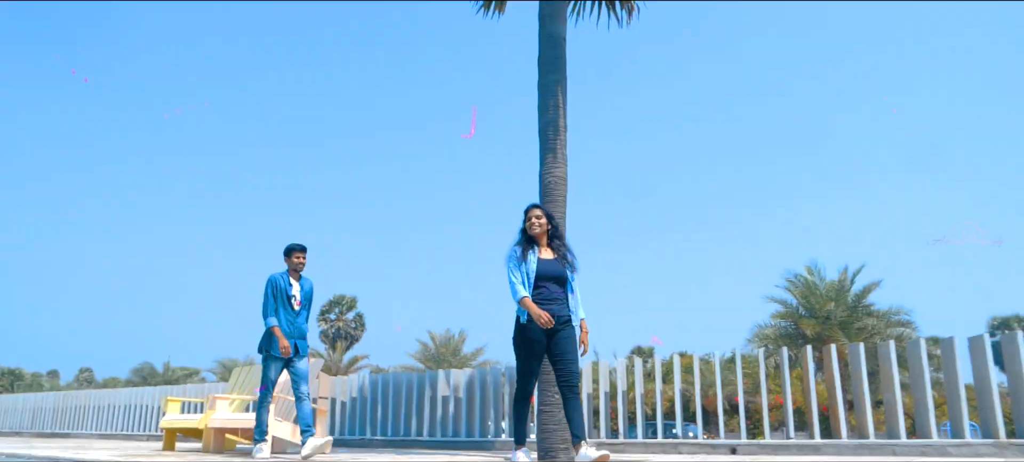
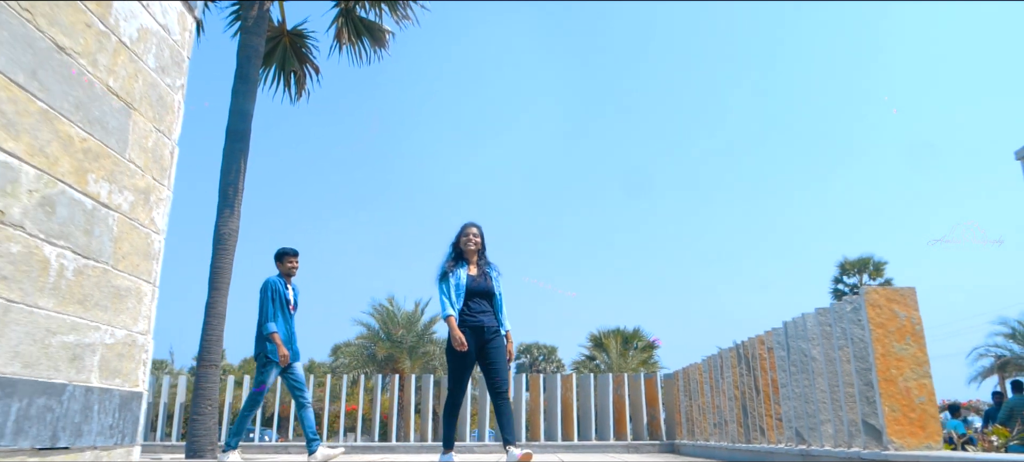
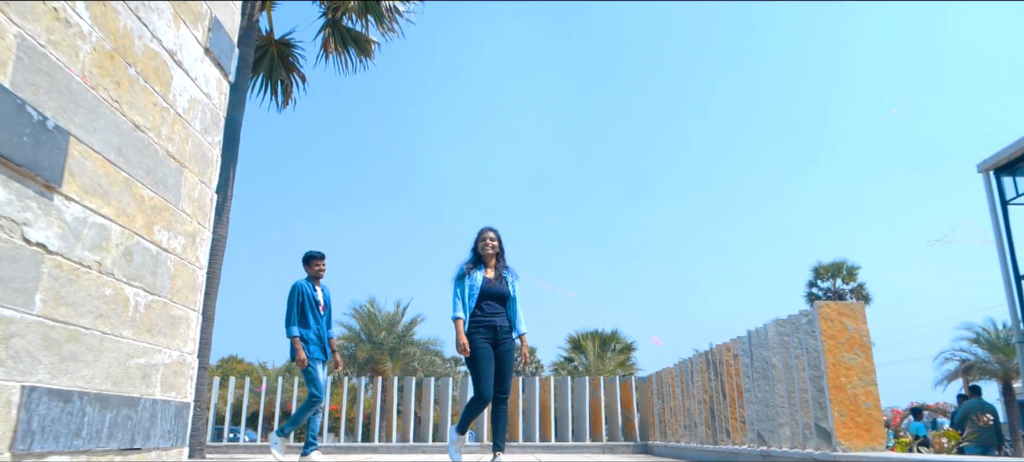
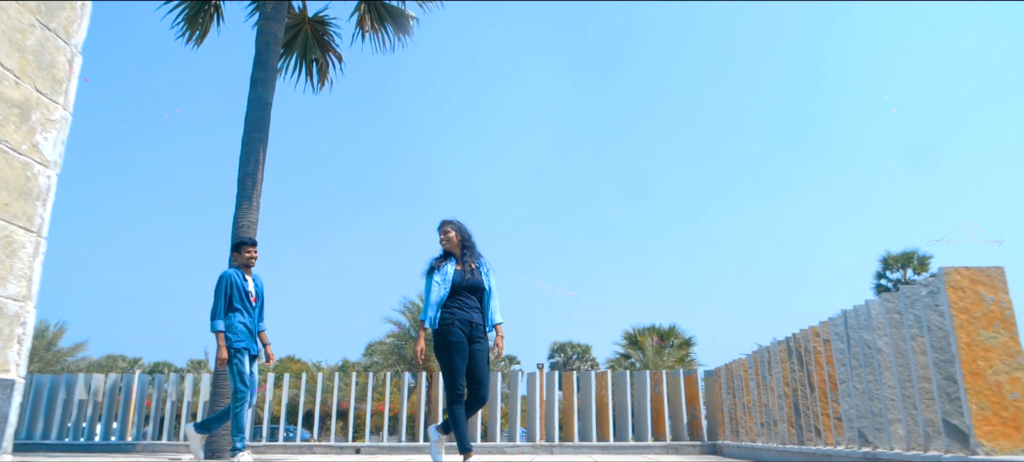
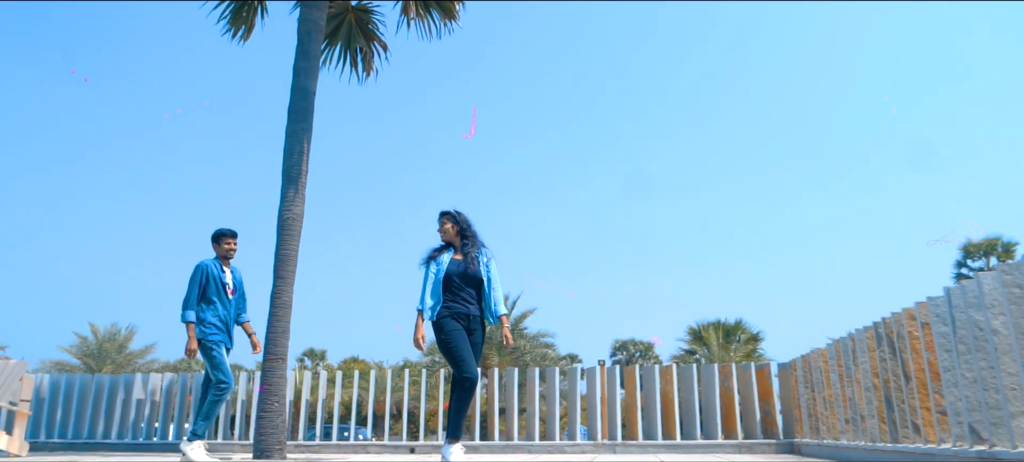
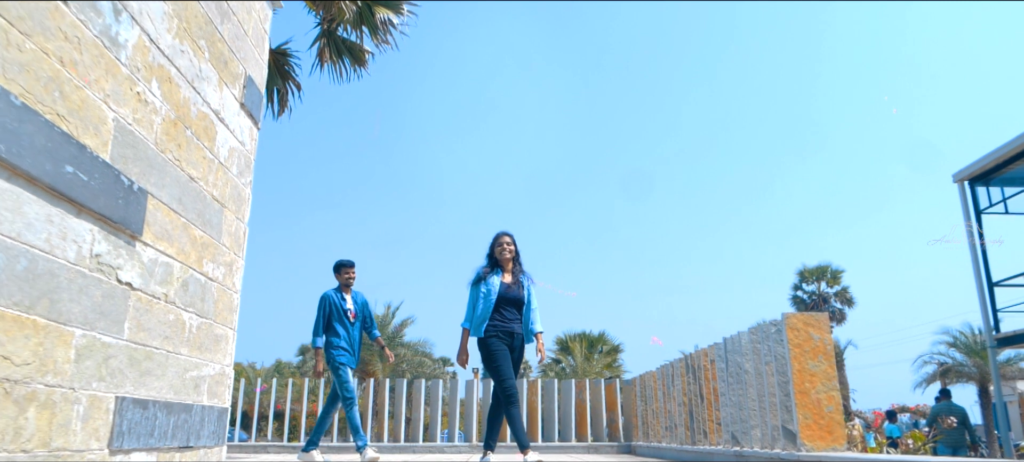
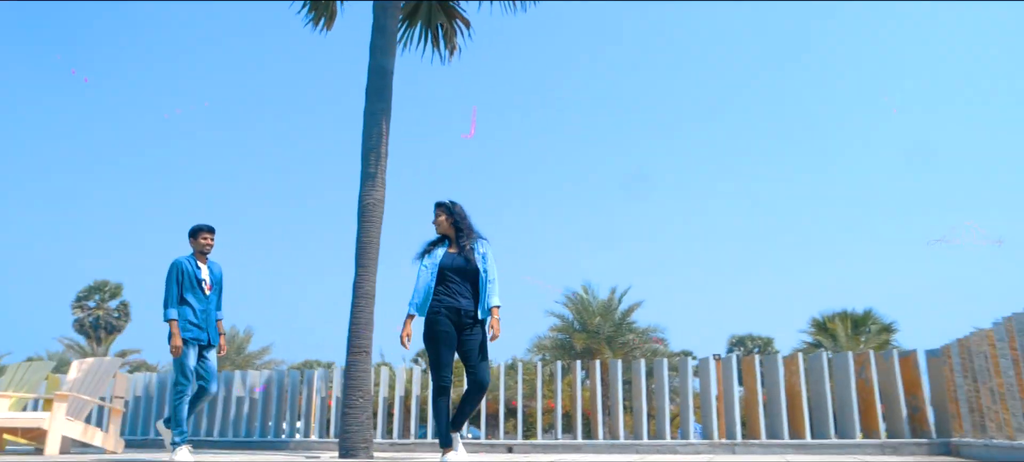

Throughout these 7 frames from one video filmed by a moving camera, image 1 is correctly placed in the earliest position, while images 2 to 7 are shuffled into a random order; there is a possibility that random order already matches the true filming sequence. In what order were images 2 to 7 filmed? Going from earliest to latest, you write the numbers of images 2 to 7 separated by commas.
7, 5, 4, 2, 3, 6
